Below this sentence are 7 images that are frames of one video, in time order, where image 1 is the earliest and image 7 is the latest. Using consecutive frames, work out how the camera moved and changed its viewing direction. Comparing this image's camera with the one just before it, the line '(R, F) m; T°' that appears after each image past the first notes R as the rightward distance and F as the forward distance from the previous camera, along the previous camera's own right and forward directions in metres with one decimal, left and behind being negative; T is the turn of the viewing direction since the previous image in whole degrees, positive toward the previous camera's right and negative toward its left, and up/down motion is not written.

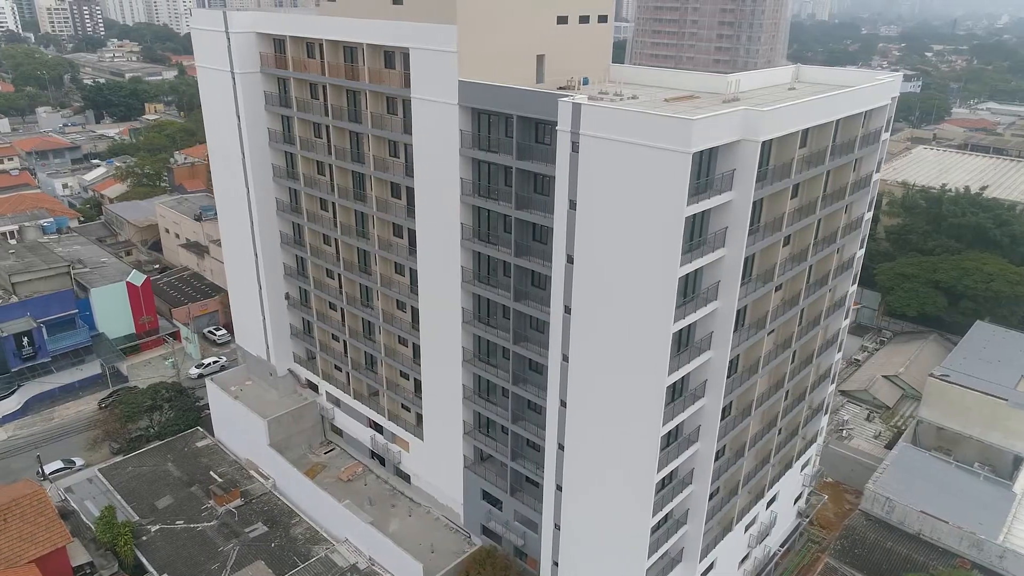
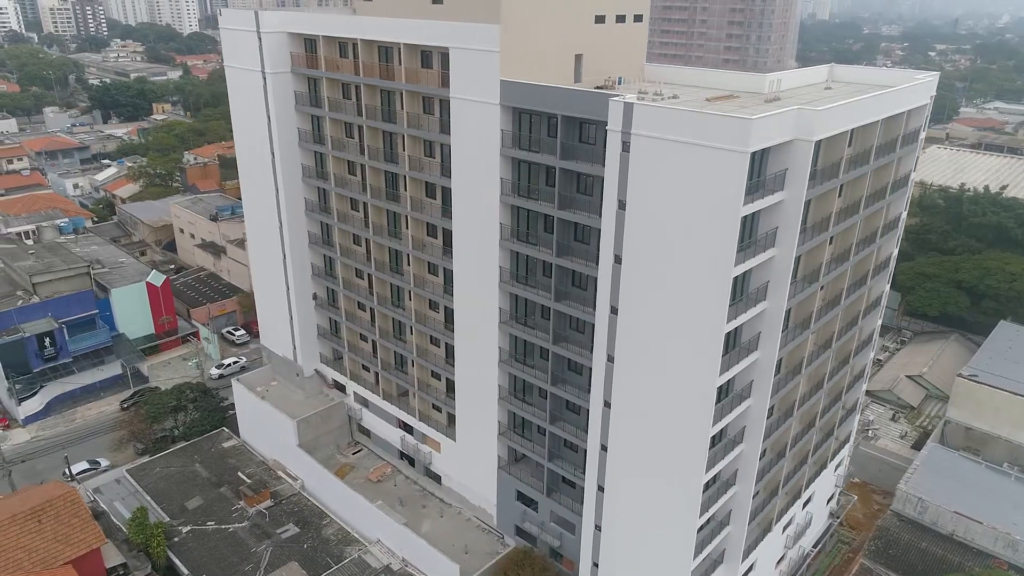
(-1.3, +0.1) m; 0°
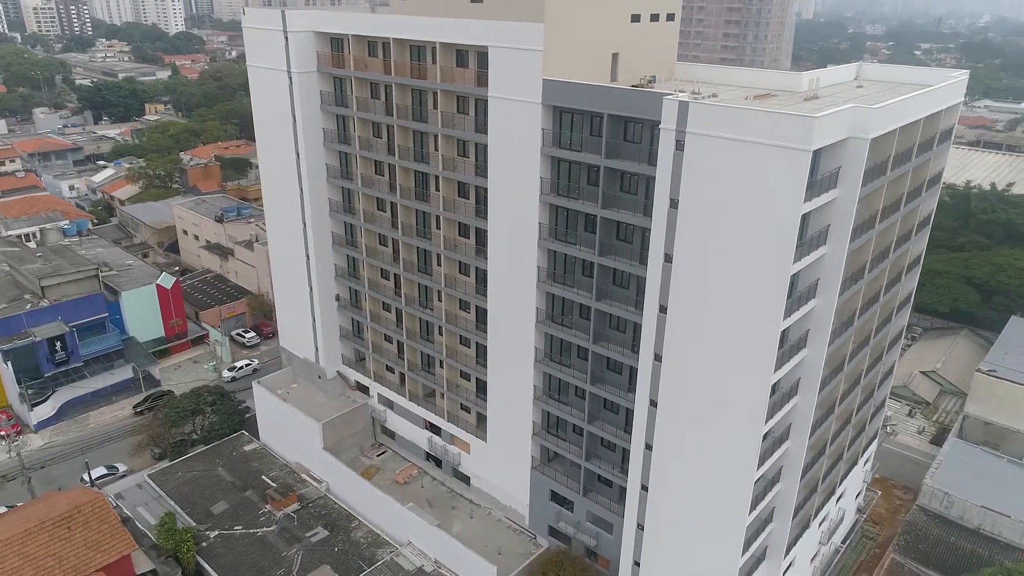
(-1.8, +0.1) m; +1°
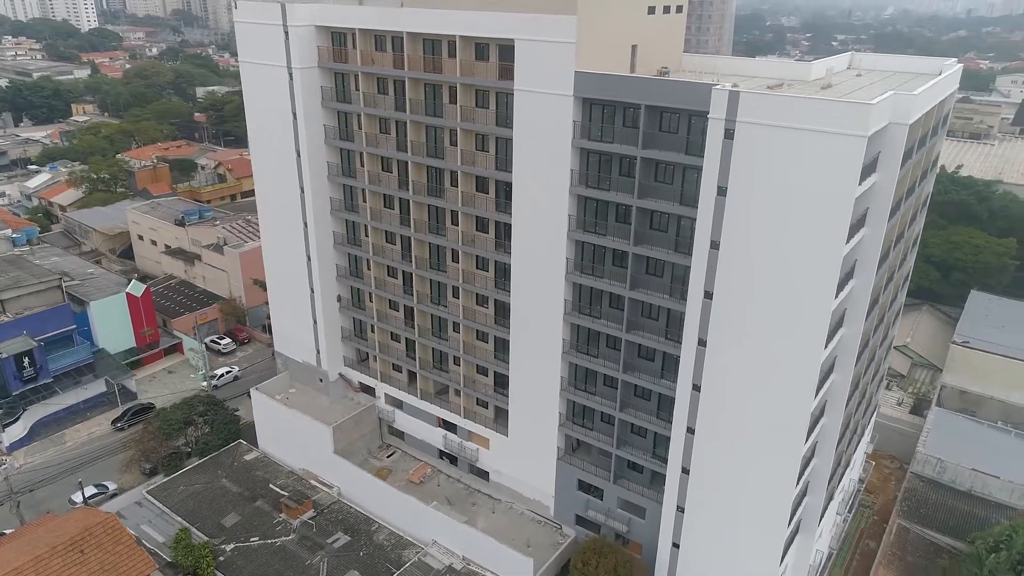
(-3.2, +0.1) m; +5°
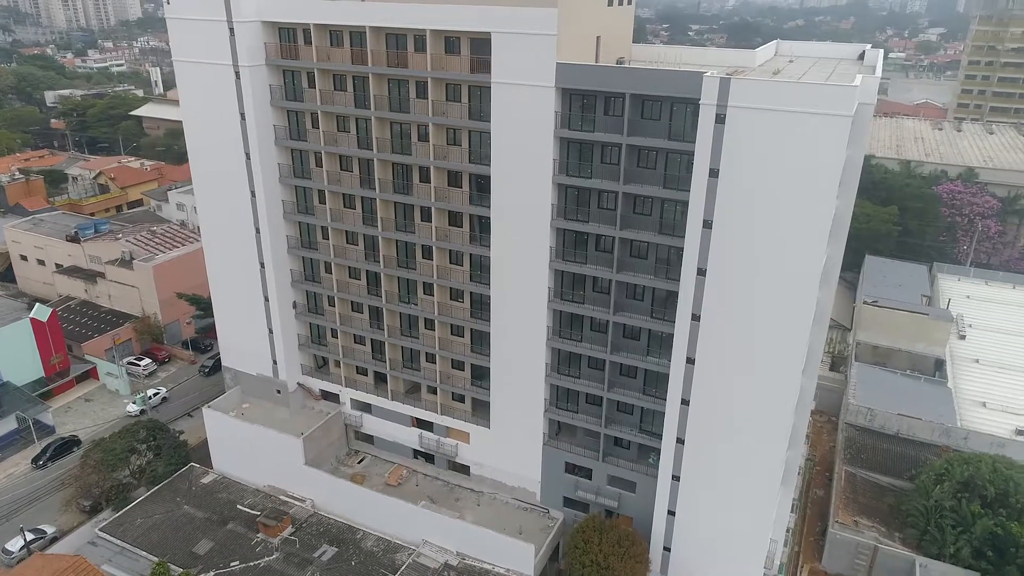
(-3.5, 0.0) m; +9°
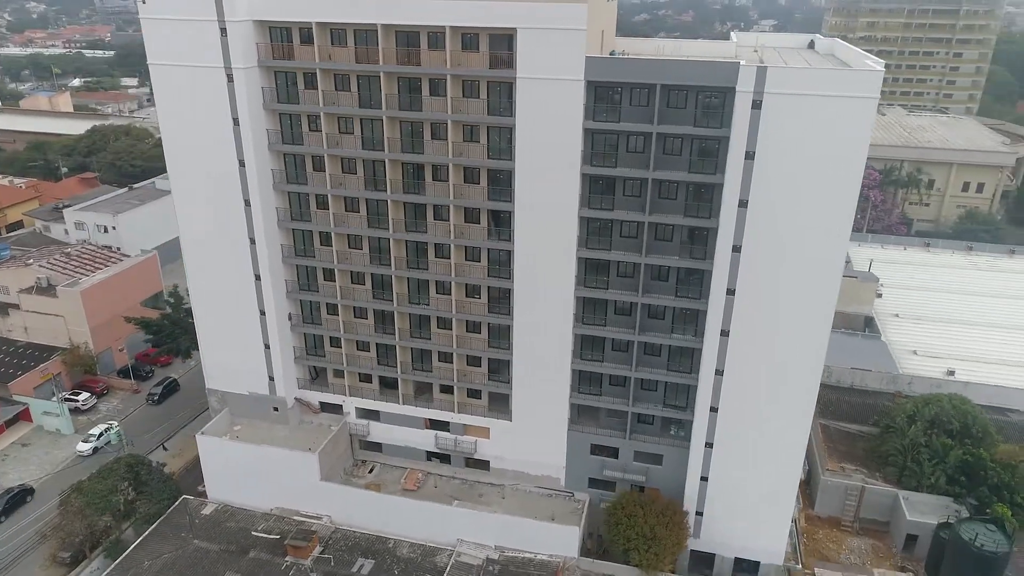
(-5.5, +0.1) m; +10°
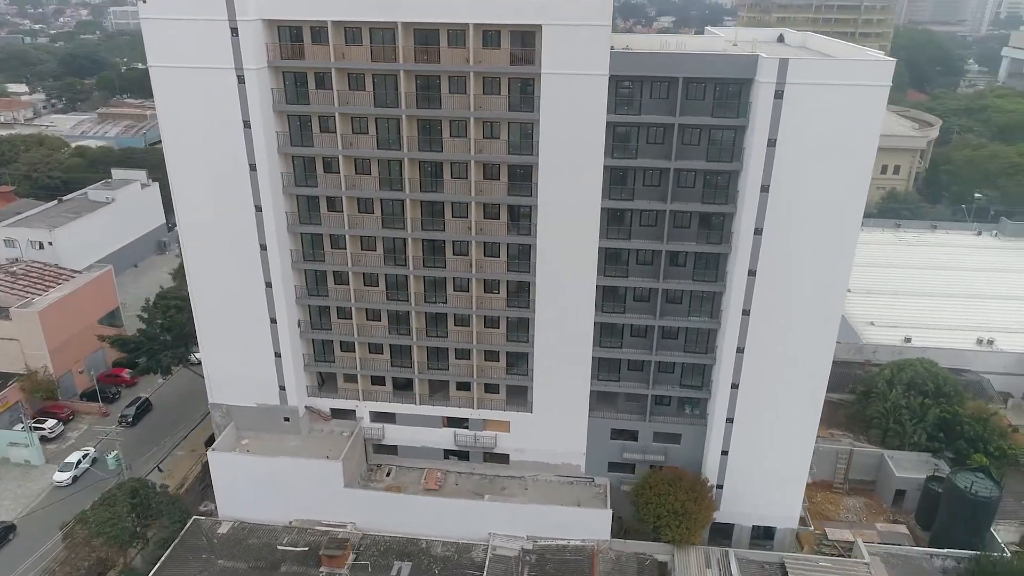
(-4.0, -0.2) m; +6°
